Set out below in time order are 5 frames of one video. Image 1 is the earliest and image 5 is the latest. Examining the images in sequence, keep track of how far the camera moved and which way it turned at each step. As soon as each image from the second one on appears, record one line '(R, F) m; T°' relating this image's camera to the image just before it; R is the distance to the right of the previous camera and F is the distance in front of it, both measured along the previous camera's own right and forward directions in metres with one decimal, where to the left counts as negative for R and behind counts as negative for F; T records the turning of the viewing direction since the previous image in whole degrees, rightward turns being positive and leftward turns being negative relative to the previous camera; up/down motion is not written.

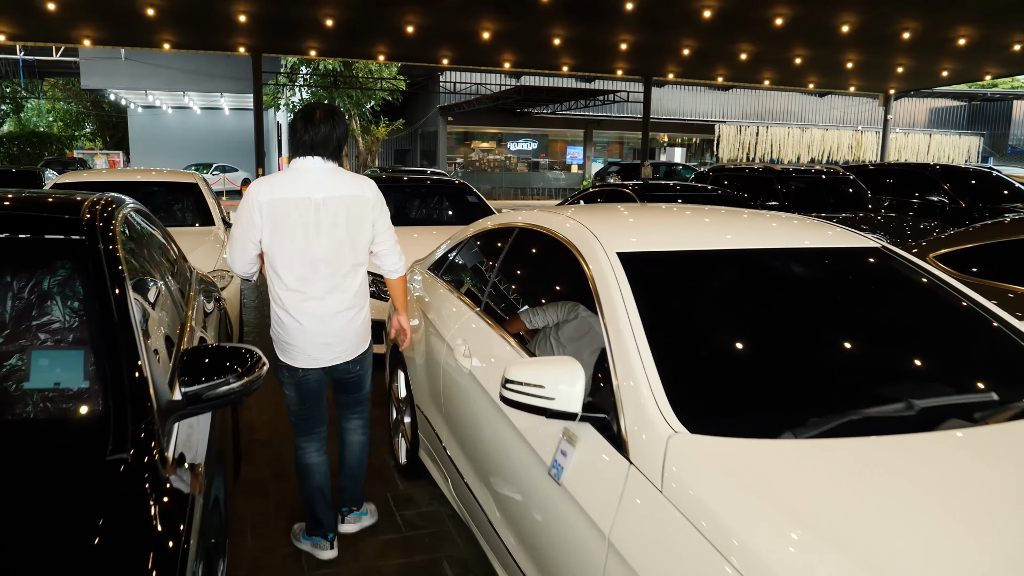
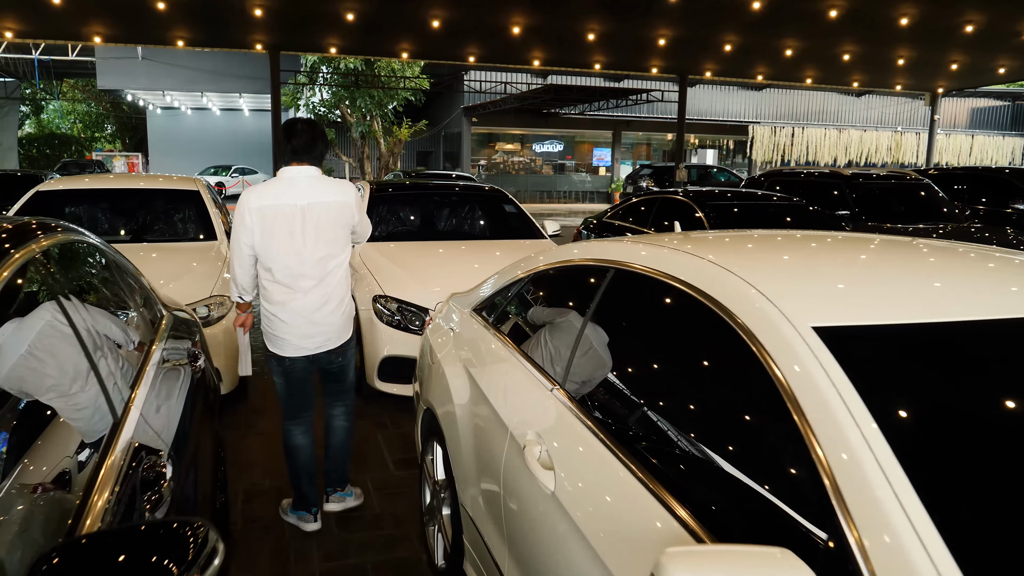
(-0.2, +0.9) m; -1°
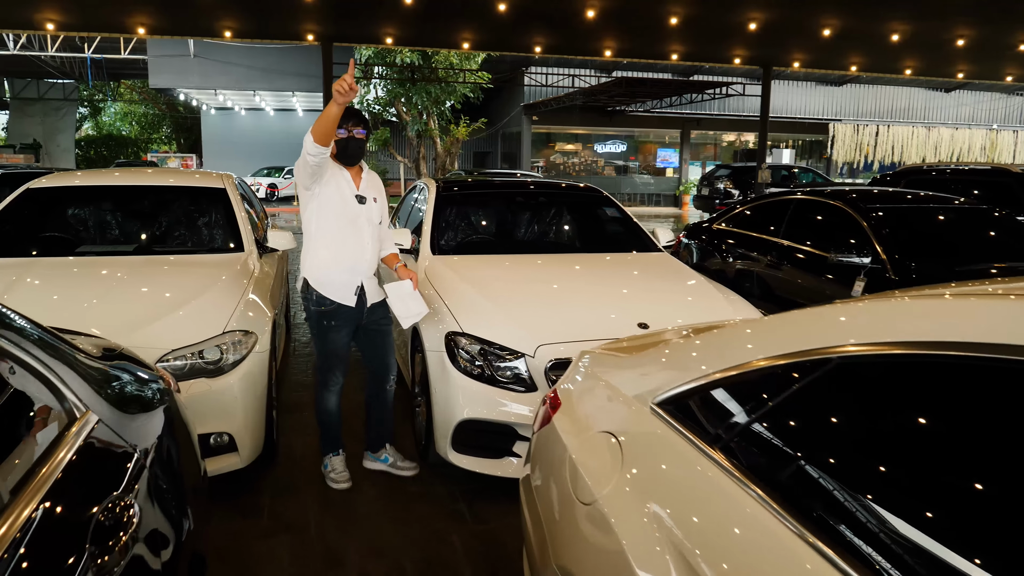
(-0.3, +1.3) m; -4°
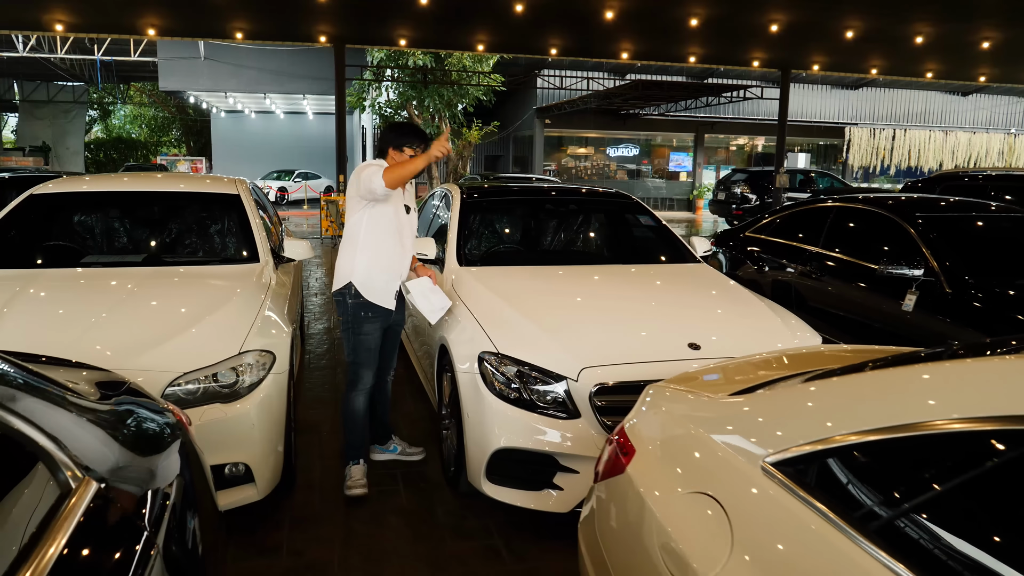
(-0.1, +0.3) m; -1°
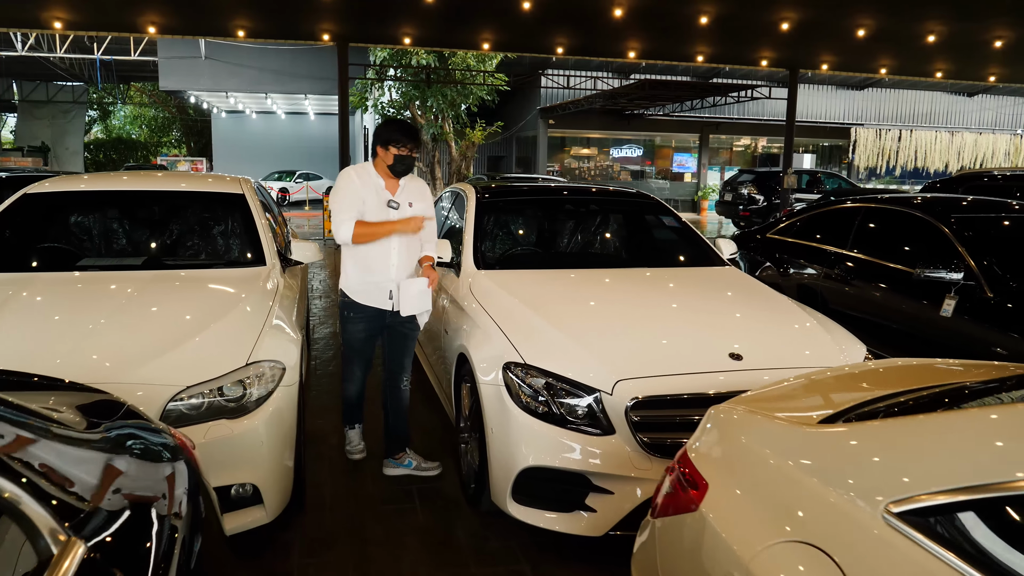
(-0.1, +0.2) m; 0°
